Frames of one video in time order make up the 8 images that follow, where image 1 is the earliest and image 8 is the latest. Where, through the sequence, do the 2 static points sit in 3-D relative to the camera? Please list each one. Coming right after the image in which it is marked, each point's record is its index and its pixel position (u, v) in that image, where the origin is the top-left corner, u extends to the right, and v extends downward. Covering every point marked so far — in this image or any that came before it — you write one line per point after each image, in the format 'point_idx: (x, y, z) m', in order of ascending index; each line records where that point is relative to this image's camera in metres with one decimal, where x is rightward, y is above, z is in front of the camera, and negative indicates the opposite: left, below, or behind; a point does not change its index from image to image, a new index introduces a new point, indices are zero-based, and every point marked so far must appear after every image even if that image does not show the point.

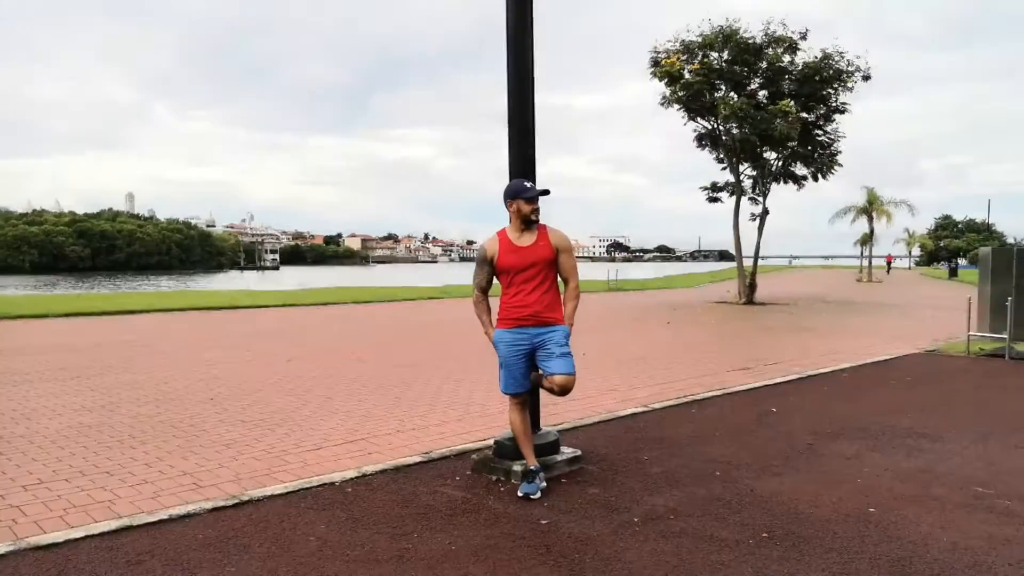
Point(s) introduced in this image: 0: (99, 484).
0: (-2.7, -1.3, +5.0) m
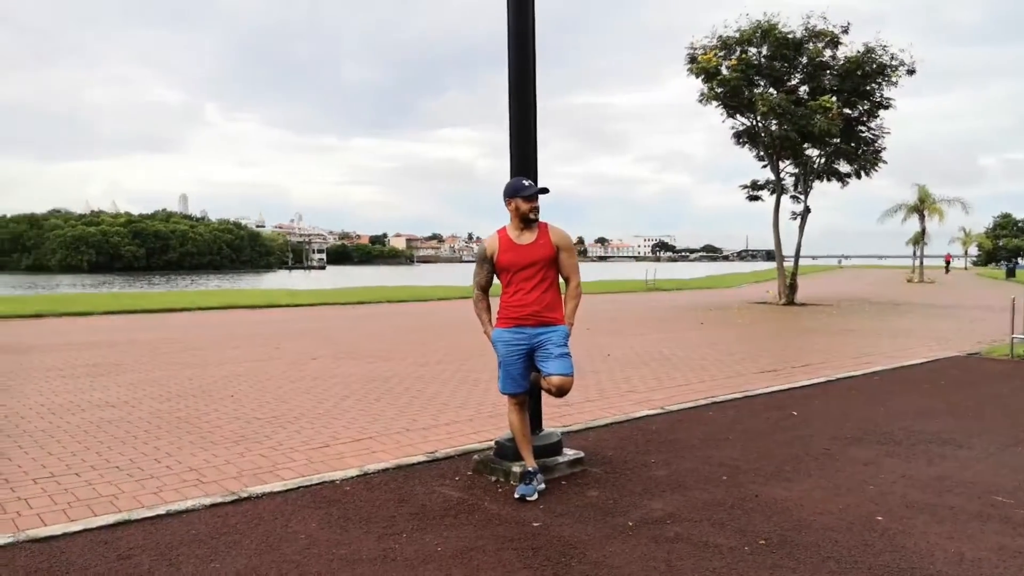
0: (-2.7, -1.3, +5.1) m
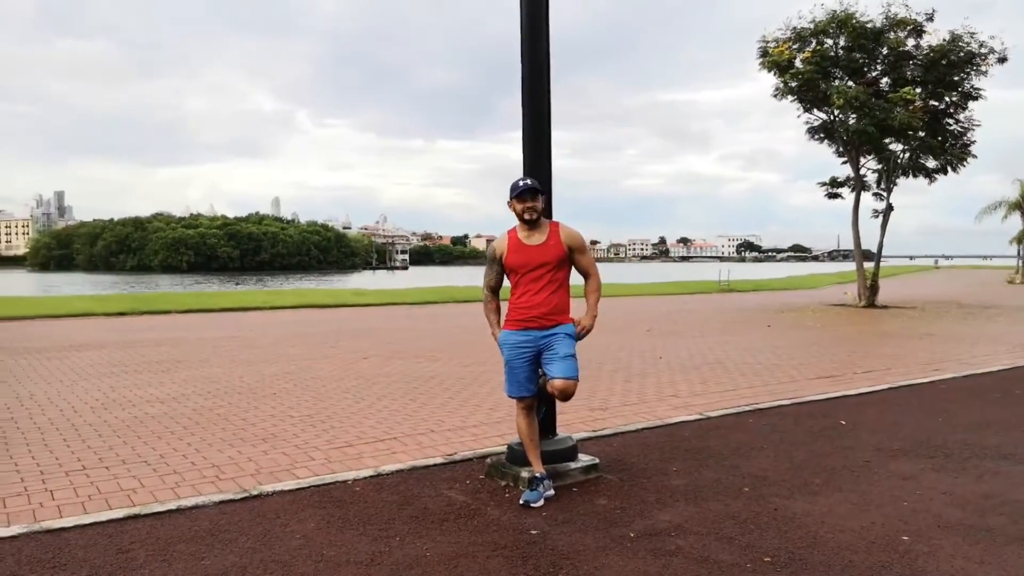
0: (-2.6, -1.3, +5.3) m
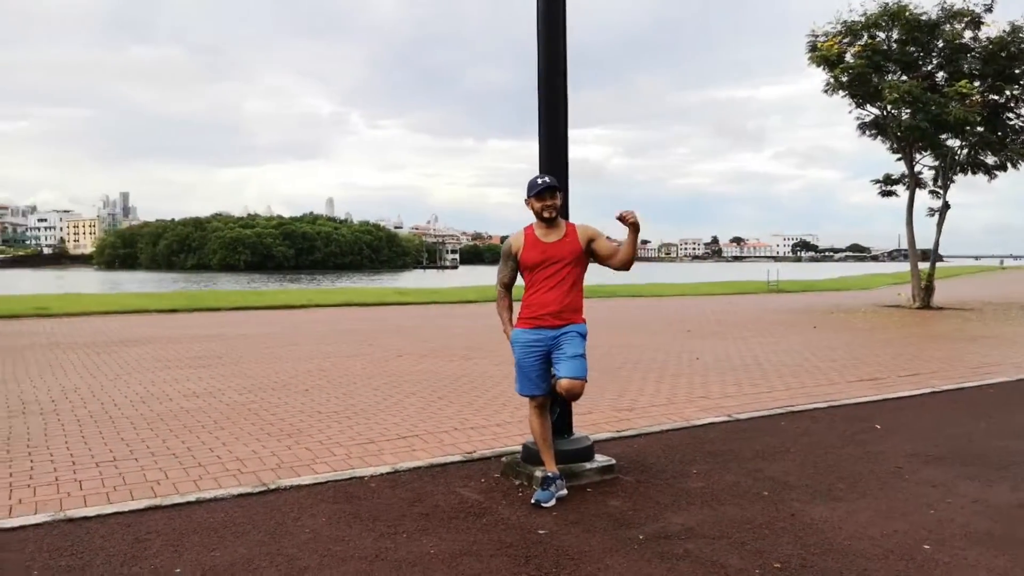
0: (-2.5, -1.2, +5.4) m
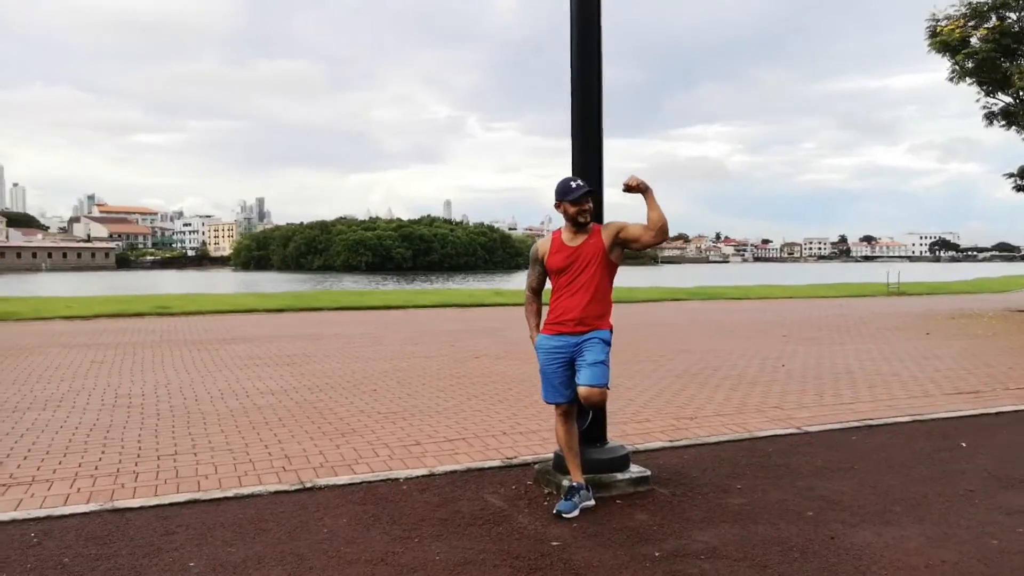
0: (-2.2, -1.3, +5.7) m
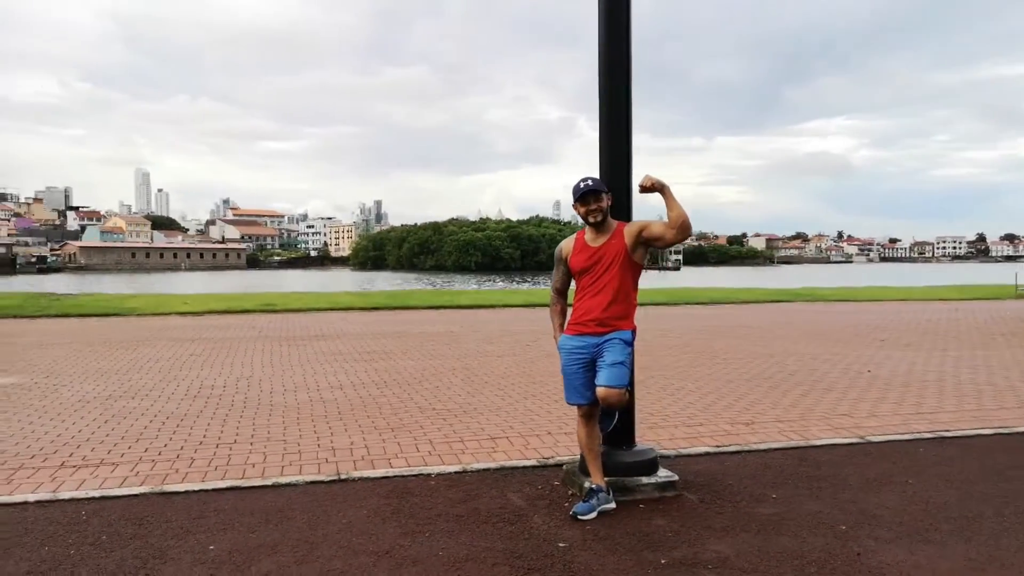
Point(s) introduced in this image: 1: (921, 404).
0: (-1.9, -1.2, +6.0) m
1: (+4.1, -1.2, +7.8) m
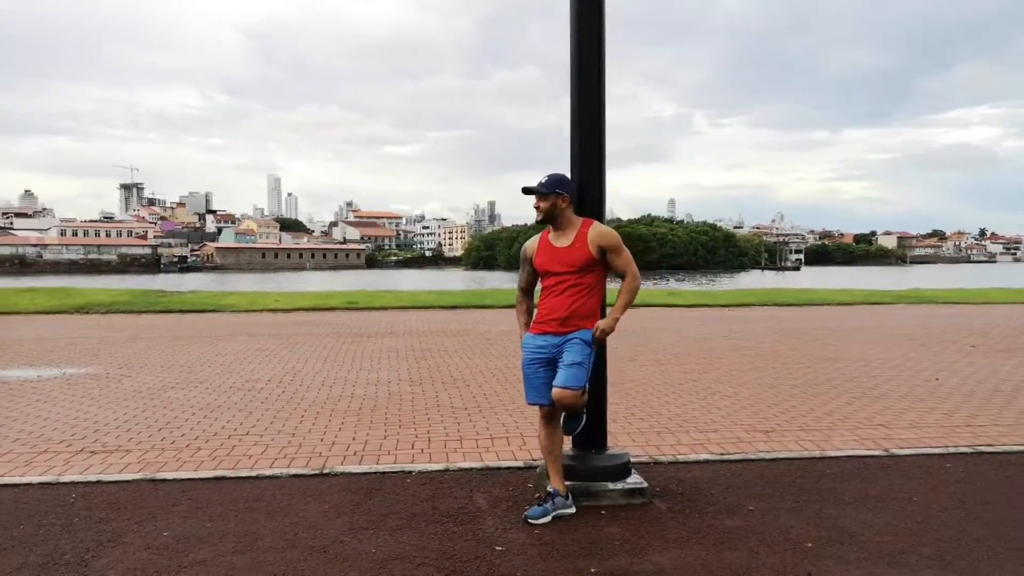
0: (-1.9, -1.2, +6.2) m
1: (+4.3, -1.2, +7.2) m
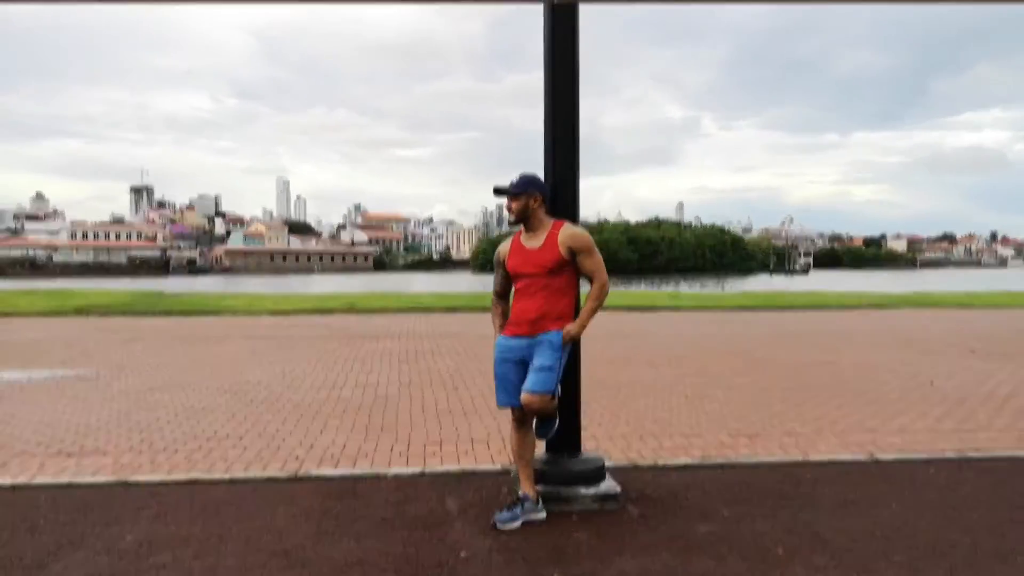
0: (-2.1, -1.2, +6.1) m
1: (+4.1, -1.2, +7.1) m
